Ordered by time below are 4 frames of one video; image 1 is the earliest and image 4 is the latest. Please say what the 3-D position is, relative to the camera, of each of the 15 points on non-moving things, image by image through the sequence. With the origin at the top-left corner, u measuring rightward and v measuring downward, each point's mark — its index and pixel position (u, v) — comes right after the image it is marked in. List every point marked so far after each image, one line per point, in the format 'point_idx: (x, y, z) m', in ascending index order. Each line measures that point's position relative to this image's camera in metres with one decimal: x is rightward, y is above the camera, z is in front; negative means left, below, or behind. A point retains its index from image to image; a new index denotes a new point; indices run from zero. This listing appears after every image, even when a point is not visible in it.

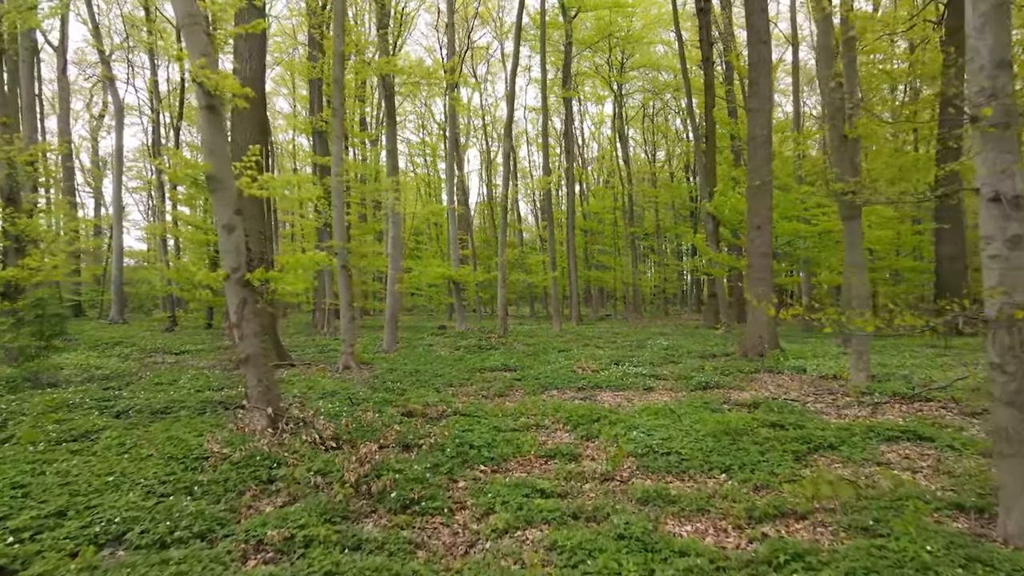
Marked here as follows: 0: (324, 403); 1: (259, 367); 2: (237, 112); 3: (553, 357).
0: (-2.1, -1.3, +5.9) m
1: (-2.4, -0.8, +5.1) m
2: (-5.0, +3.2, +9.8) m
3: (+0.9, -1.5, +11.9) m
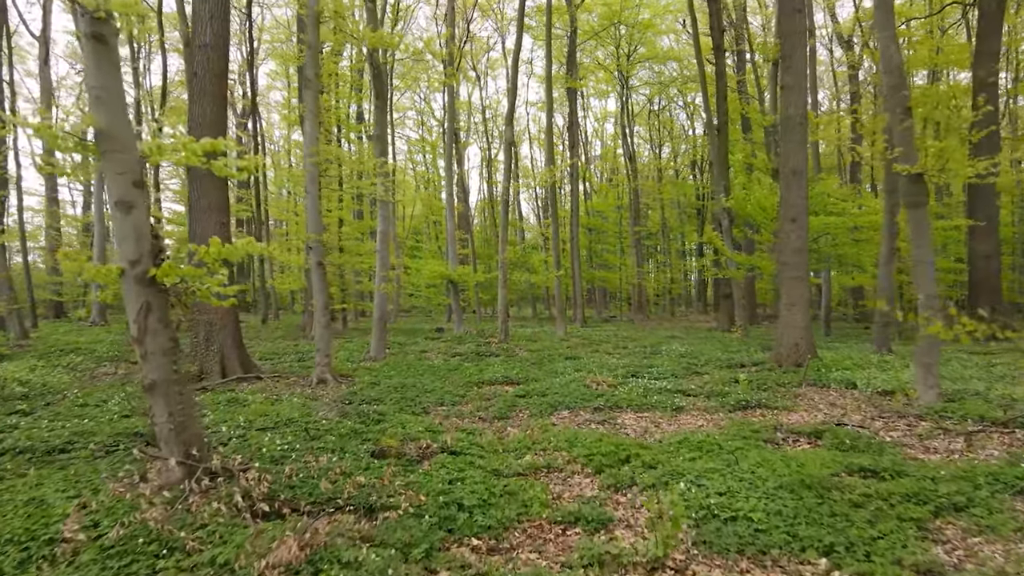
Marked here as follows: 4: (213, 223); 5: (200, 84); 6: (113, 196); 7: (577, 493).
0: (-2.1, -1.3, +4.6) m
1: (-2.4, -0.8, +3.7) m
2: (-5.0, +3.2, +8.5) m
3: (+1.0, -1.5, +10.5) m
4: (-4.7, +1.0, +8.4) m
5: (-4.9, +3.2, +8.5) m
6: (-2.7, +0.6, +3.6) m
7: (+0.5, -1.6, +4.1) m
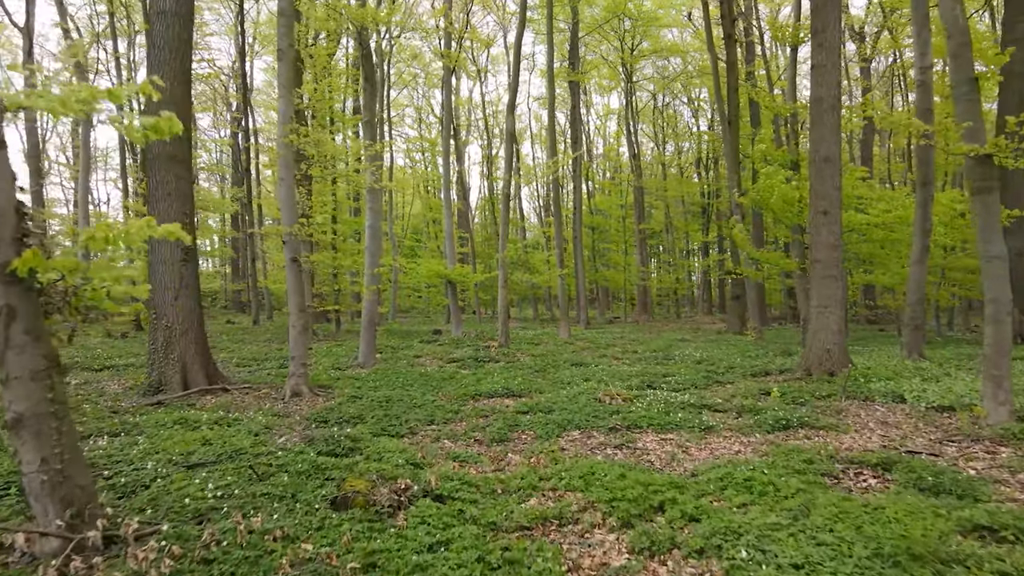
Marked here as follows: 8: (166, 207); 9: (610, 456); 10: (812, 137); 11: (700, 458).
0: (-2.1, -1.3, +3.5) m
1: (-2.4, -0.8, +2.7) m
2: (-5.0, +3.2, +7.4) m
3: (+1.0, -1.5, +9.5) m
4: (-4.7, +1.0, +7.4) m
5: (-4.9, +3.2, +7.4) m
6: (-2.7, +0.6, +2.6) m
7: (+0.5, -1.6, +3.1) m
8: (-4.8, +1.1, +7.4) m
9: (+0.9, -1.6, +5.1) m
10: (+5.3, +2.7, +9.4) m
11: (+1.8, -1.6, +5.1) m
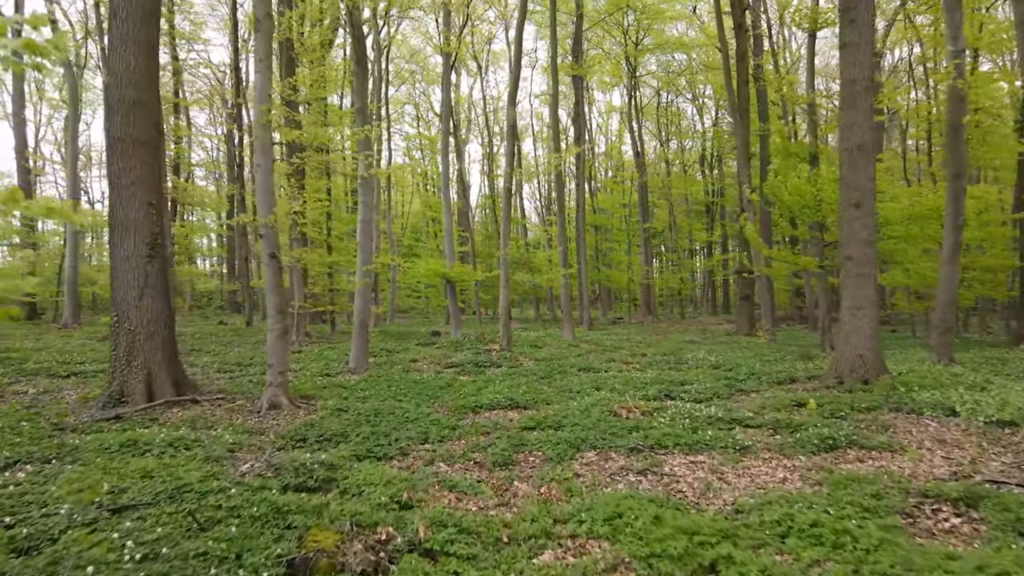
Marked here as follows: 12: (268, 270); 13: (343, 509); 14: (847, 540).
0: (-2.0, -1.3, +2.7) m
1: (-2.3, -0.7, +1.9) m
2: (-4.9, +3.3, +6.6) m
3: (+1.1, -1.5, +8.7) m
4: (-4.7, +1.0, +6.6) m
5: (-4.9, +3.2, +6.6) m
6: (-2.6, +0.6, +1.8) m
7: (+0.6, -1.6, +2.2) m
8: (-4.7, +1.1, +6.6) m
9: (+1.0, -1.6, +4.3) m
10: (+5.4, +2.7, +8.6) m
11: (+1.9, -1.6, +4.3) m
12: (-3.1, +0.2, +6.8) m
13: (-1.0, -1.4, +3.4) m
14: (+2.0, -1.5, +3.2) m
